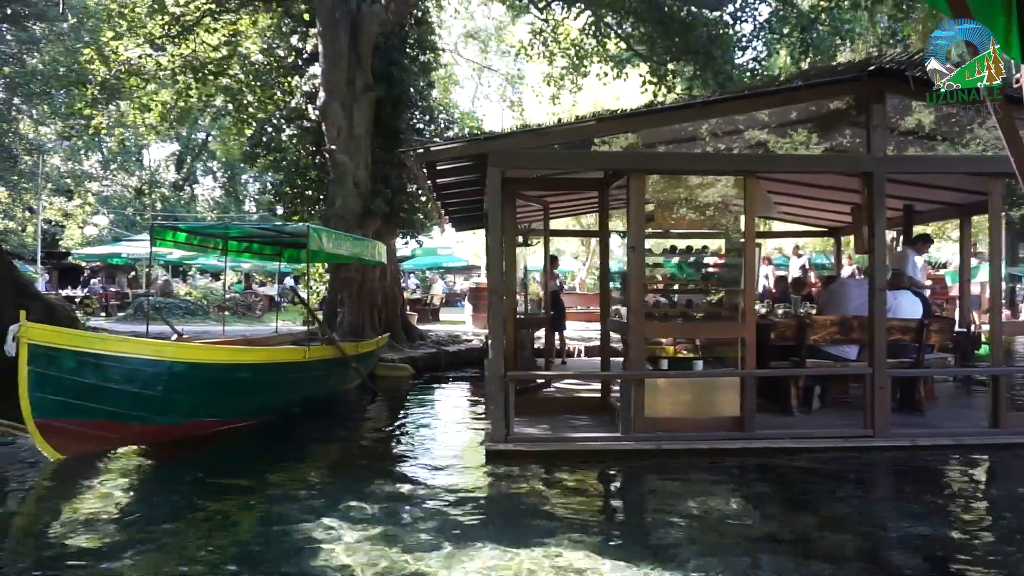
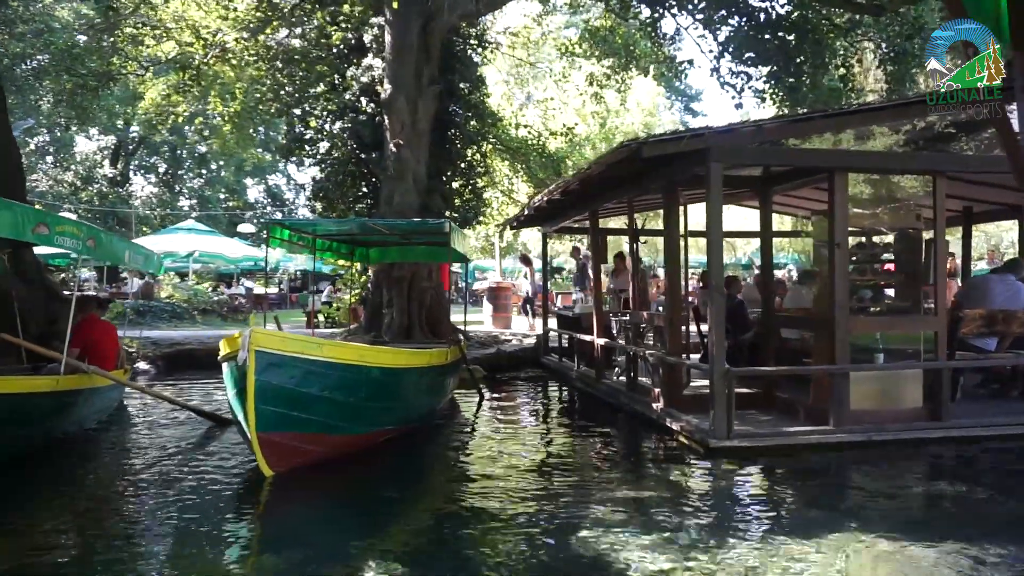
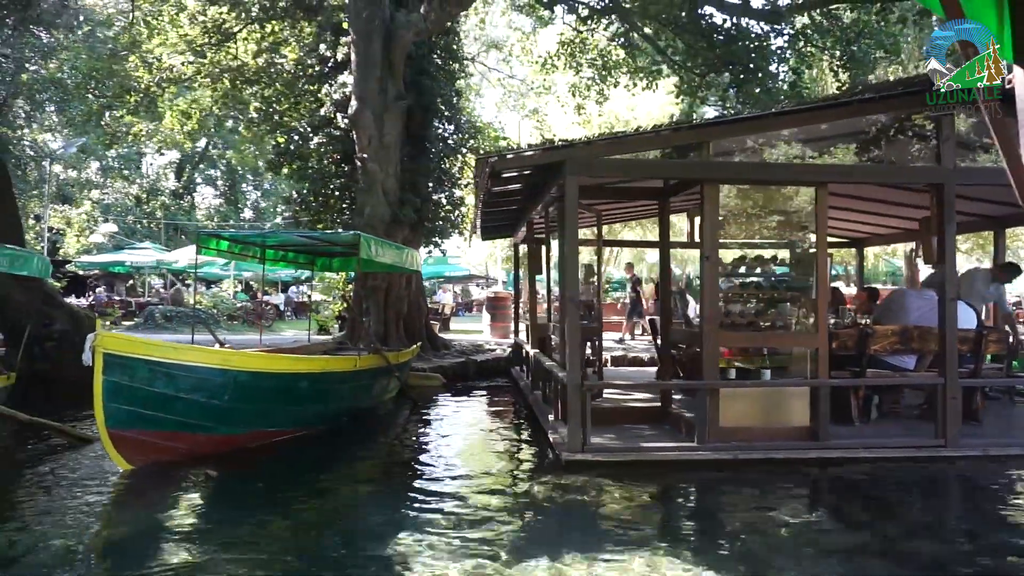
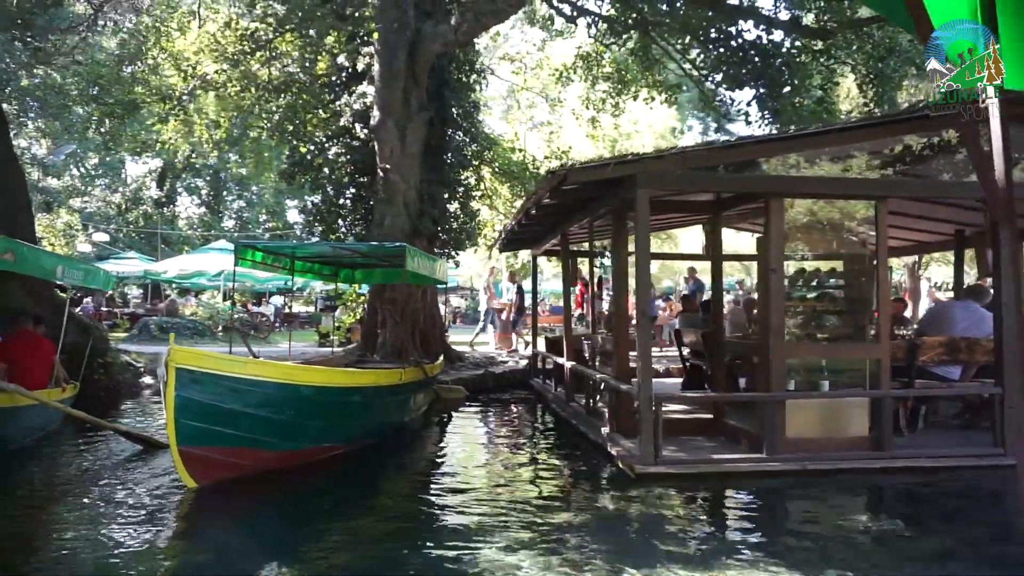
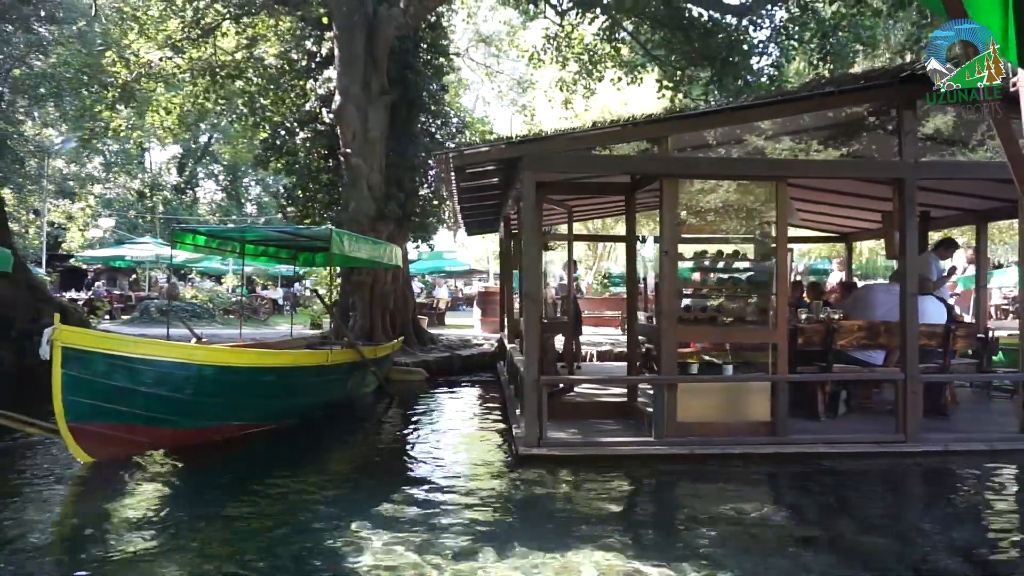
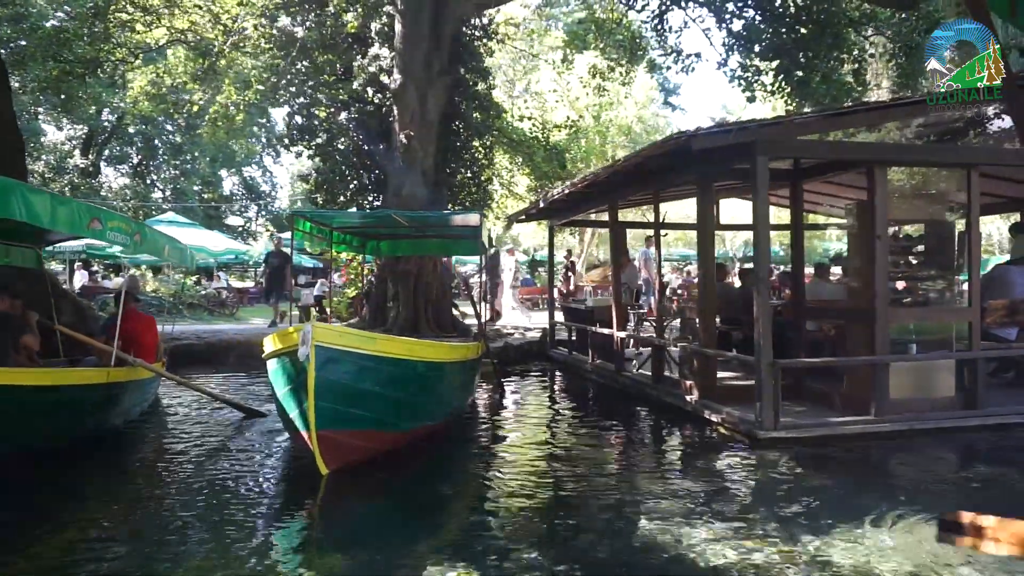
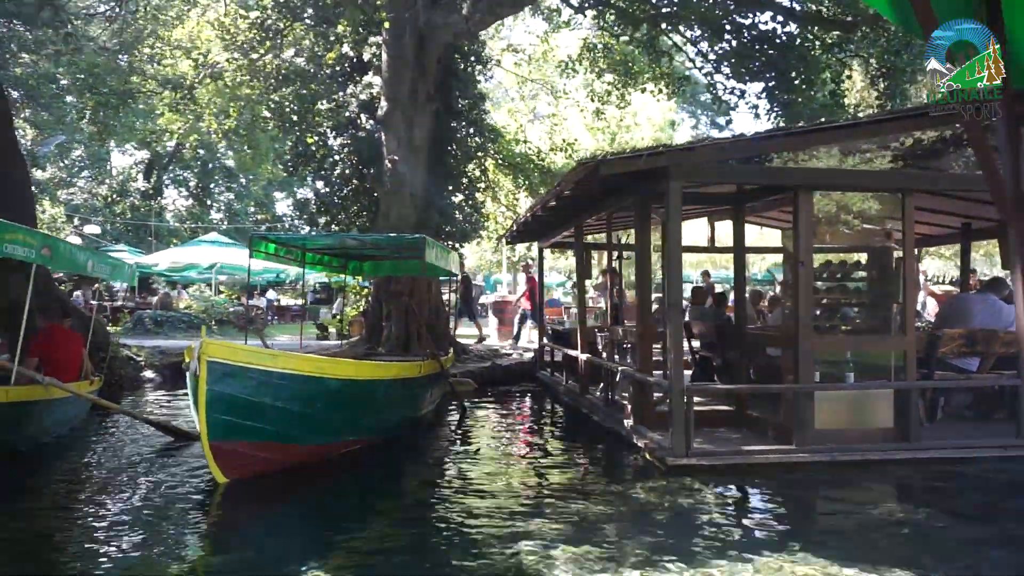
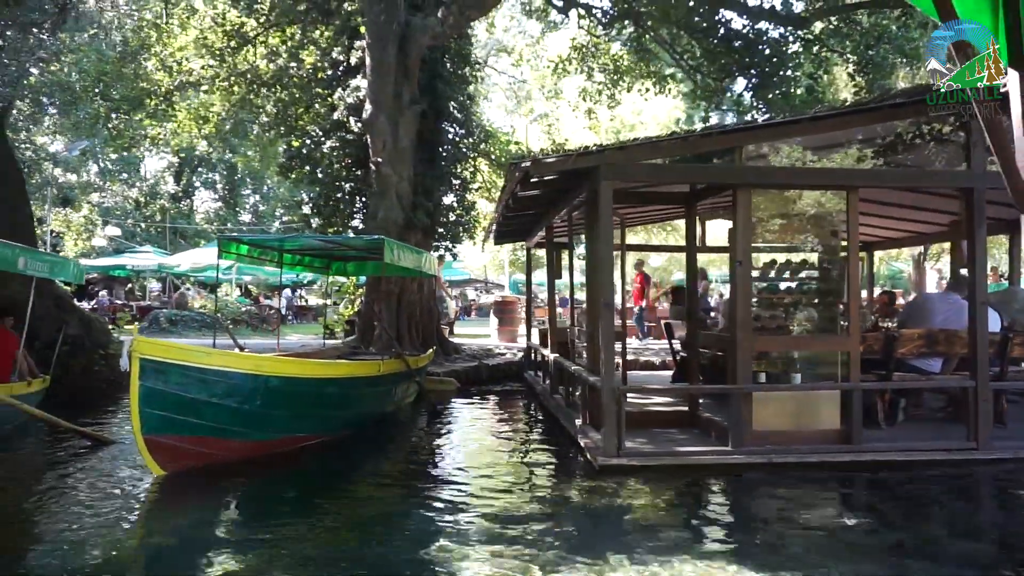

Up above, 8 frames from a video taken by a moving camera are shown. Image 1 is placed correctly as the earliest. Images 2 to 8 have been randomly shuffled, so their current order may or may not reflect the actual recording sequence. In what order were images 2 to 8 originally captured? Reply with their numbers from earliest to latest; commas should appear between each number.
5, 3, 8, 4, 7, 2, 6
